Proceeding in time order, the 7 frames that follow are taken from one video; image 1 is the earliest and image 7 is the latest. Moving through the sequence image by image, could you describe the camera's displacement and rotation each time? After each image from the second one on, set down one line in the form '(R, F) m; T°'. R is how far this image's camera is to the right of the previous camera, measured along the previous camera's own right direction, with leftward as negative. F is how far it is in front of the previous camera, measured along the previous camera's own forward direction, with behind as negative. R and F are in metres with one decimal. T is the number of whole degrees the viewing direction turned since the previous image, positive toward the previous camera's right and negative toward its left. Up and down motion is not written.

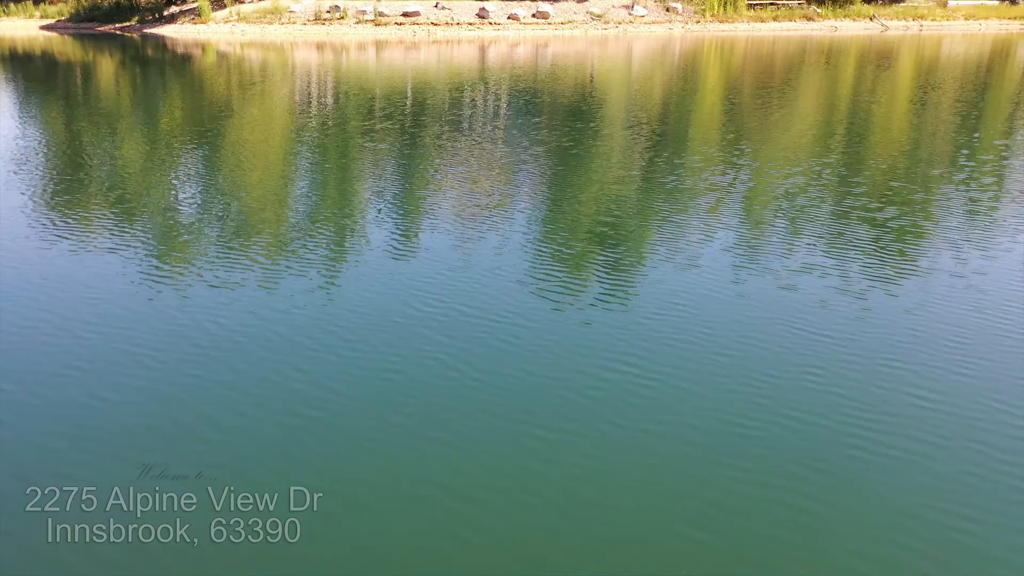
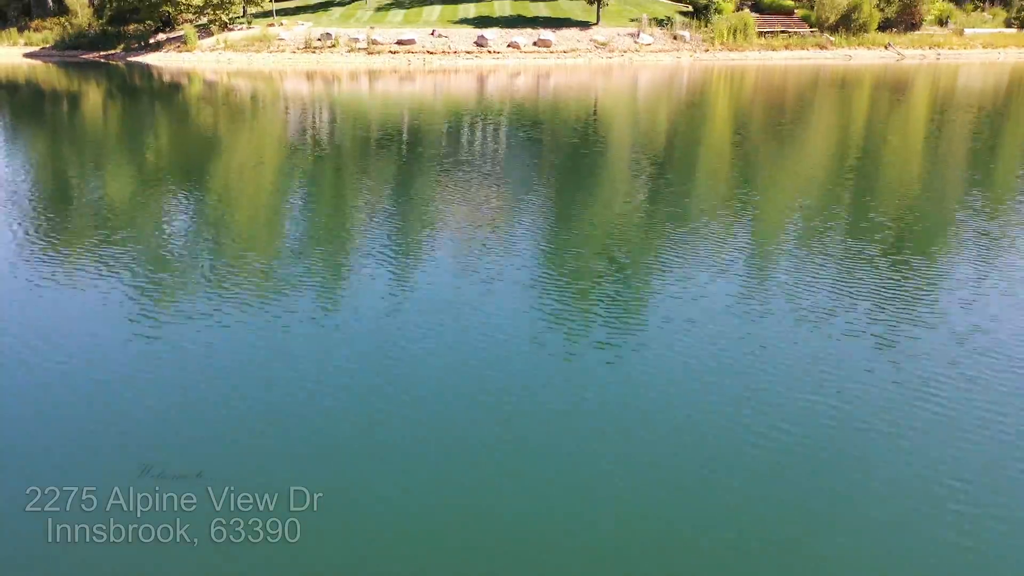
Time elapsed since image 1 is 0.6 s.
(+0.3, +1.4) m; -1°
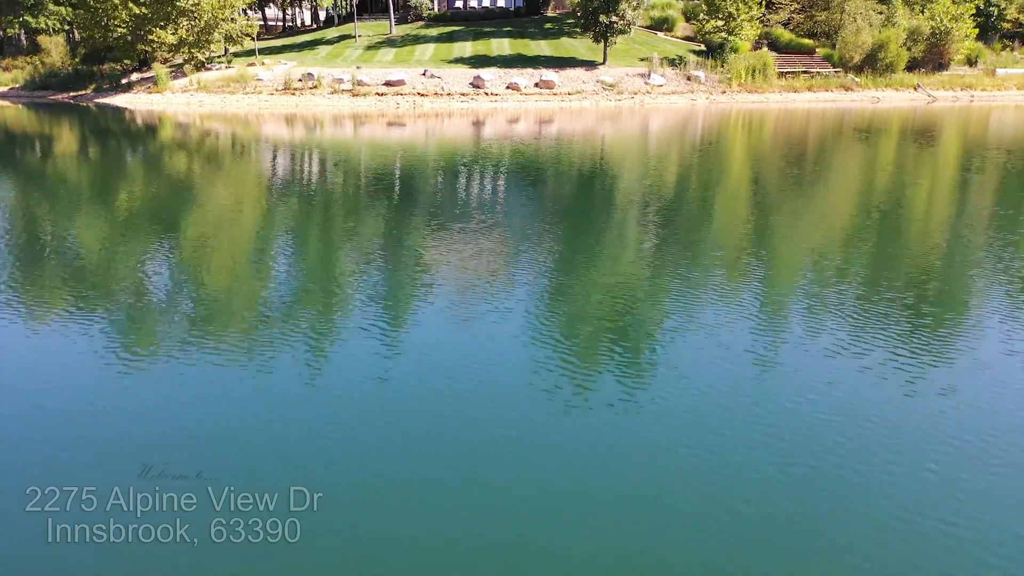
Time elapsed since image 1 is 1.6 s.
(0.0, +2.9) m; 0°
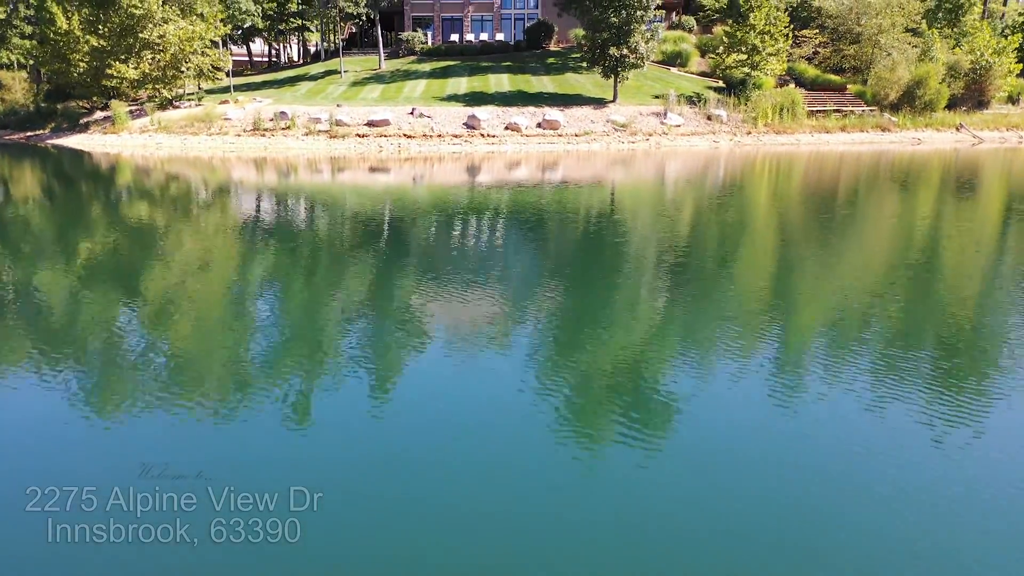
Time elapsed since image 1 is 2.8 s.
(0.0, +3.5) m; 0°
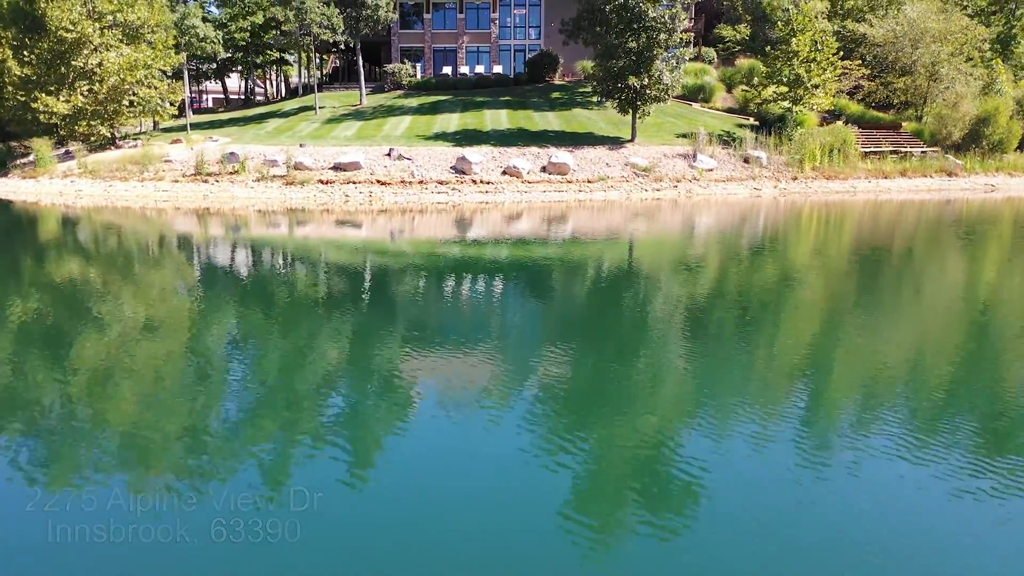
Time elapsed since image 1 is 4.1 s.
(0.0, +4.6) m; 0°
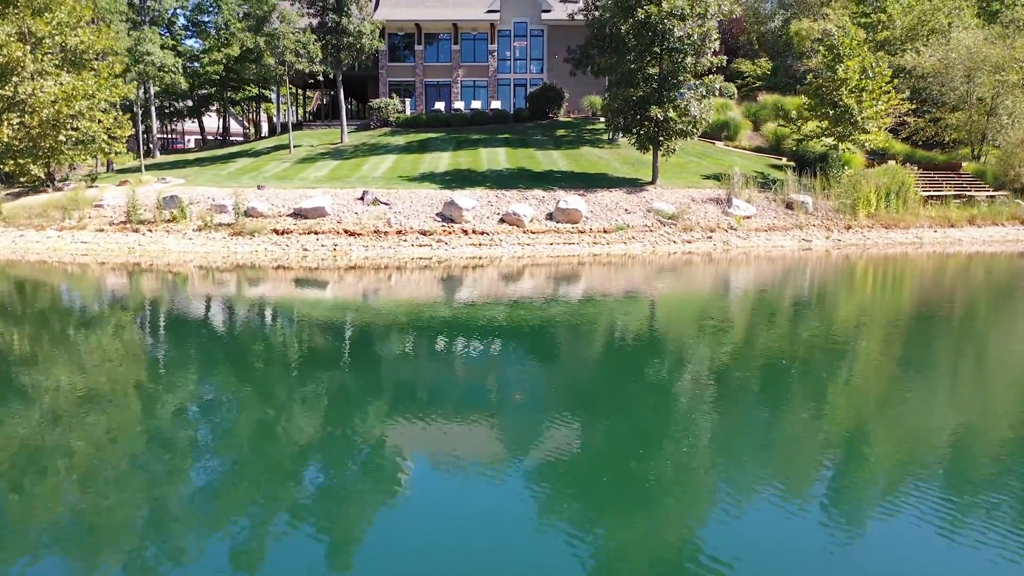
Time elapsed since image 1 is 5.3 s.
(0.0, +3.7) m; 0°
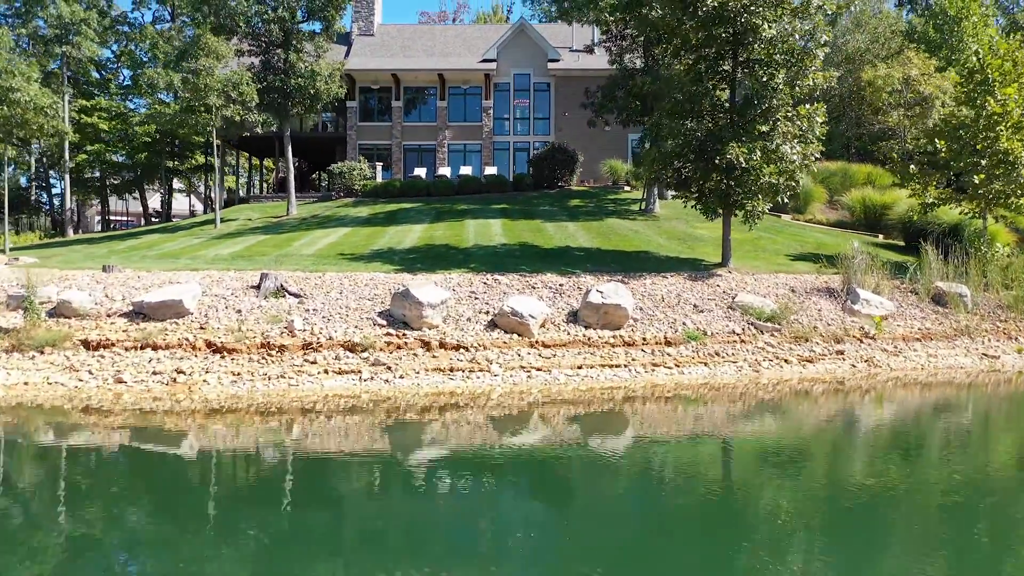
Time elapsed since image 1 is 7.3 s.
(0.0, +7.0) m; 0°
